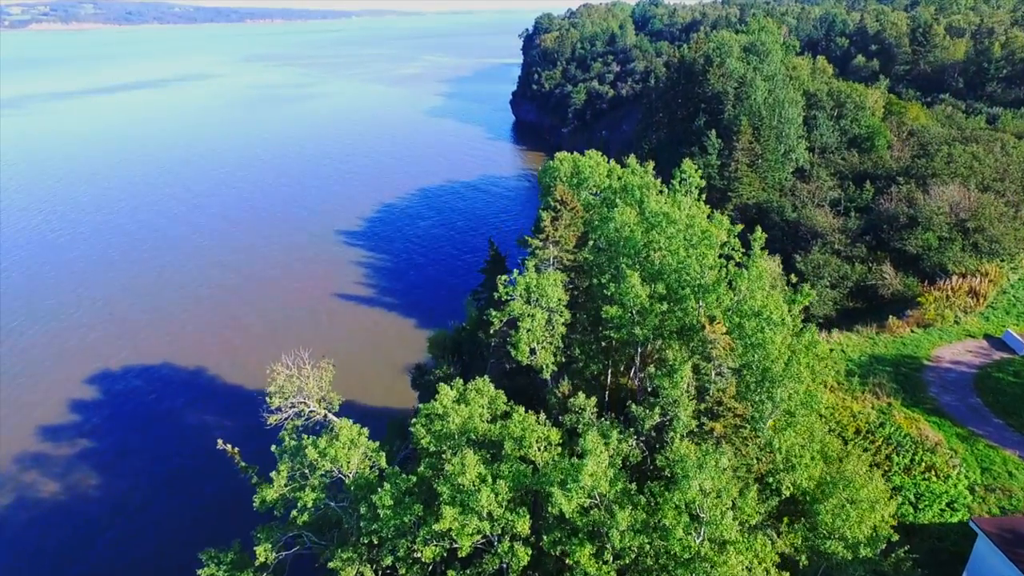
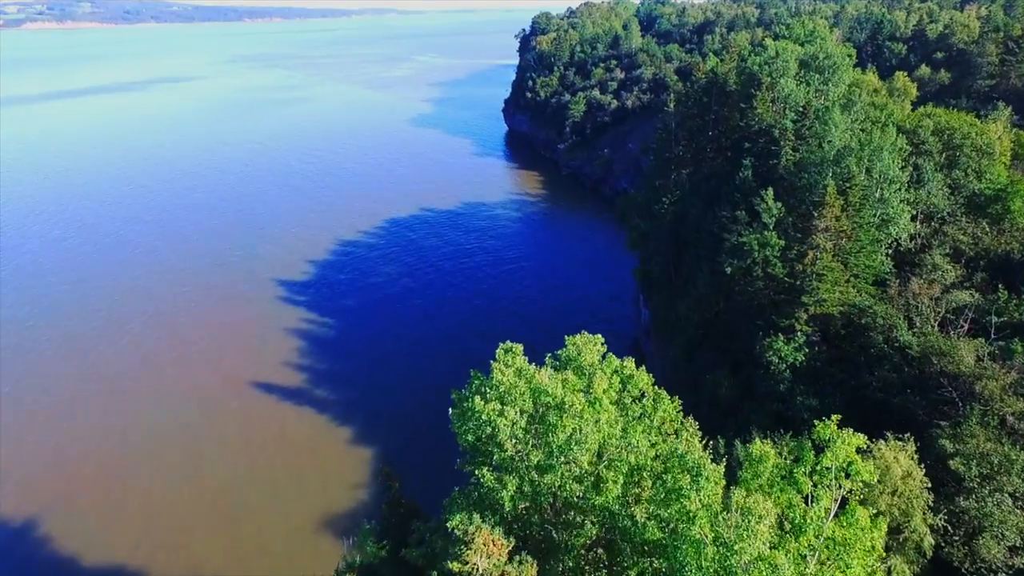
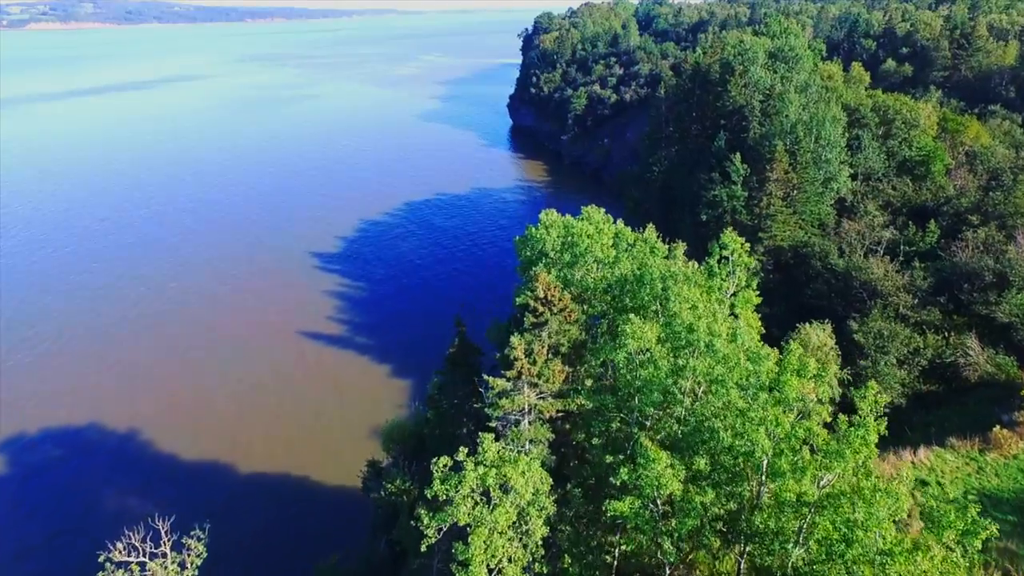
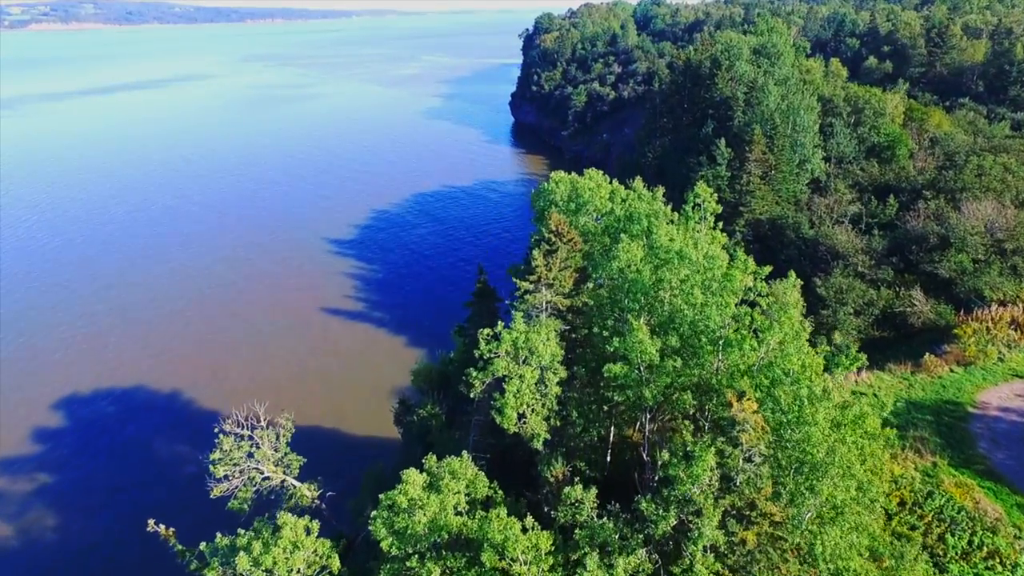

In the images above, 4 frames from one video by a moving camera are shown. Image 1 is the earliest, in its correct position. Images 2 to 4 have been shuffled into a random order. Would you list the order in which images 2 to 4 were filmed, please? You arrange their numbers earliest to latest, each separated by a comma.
4, 3, 2
